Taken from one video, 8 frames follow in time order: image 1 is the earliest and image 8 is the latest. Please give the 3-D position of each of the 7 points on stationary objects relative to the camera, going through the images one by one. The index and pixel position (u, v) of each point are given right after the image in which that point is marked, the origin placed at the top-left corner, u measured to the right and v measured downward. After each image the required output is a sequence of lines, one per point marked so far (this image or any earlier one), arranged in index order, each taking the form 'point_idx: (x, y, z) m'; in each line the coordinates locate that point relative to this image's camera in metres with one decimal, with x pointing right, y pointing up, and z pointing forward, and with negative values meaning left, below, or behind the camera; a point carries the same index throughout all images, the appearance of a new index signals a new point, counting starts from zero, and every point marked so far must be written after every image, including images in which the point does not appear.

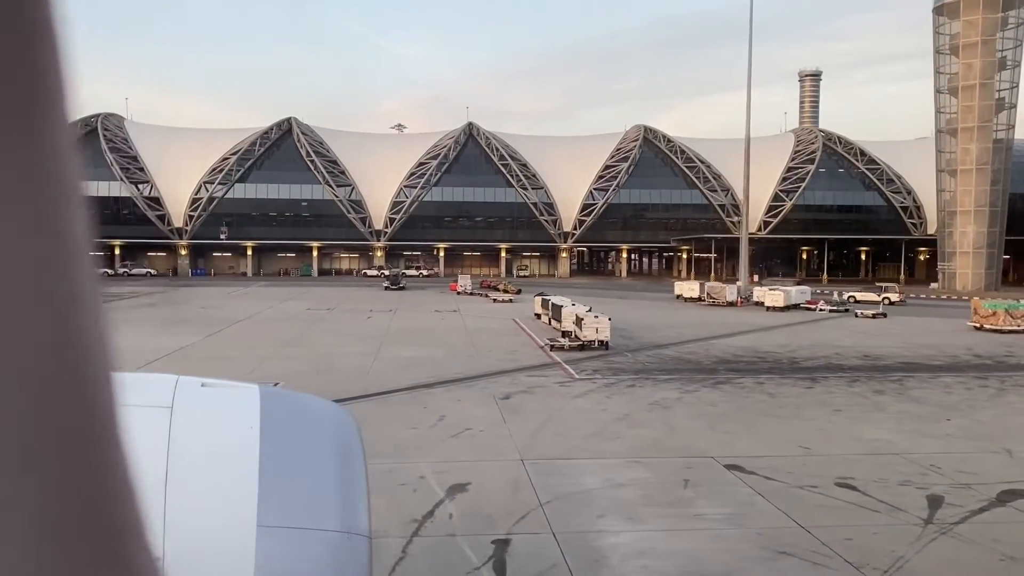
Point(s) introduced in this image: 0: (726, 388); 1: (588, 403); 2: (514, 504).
0: (+3.6, -1.7, +14.5) m
1: (+1.2, -1.7, +13.0) m
2: (0.0, -2.0, +8.0) m
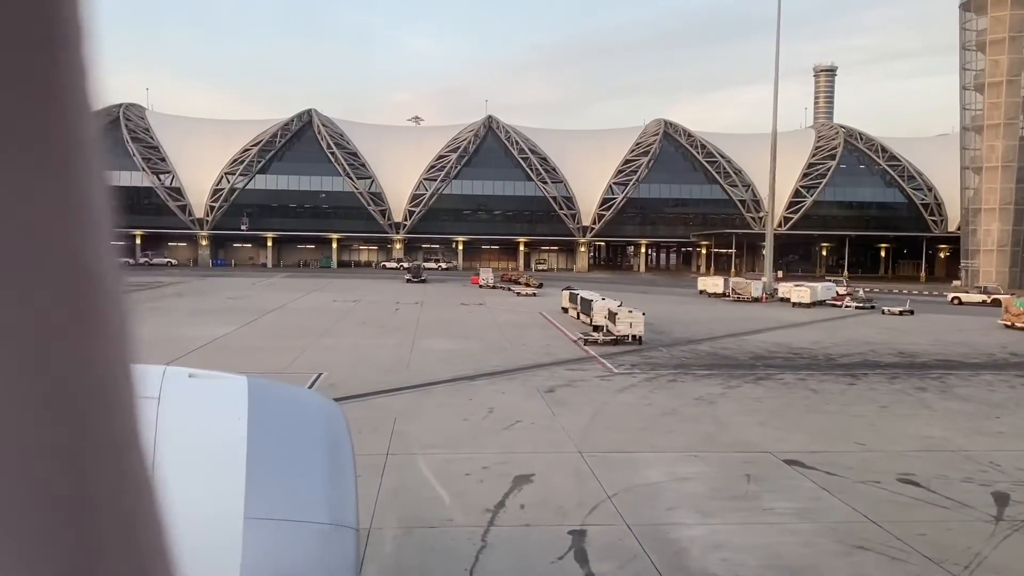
0: (+4.3, -1.6, +14.5) m
1: (+1.8, -1.6, +13.1) m
2: (+0.7, -1.9, +8.1) m
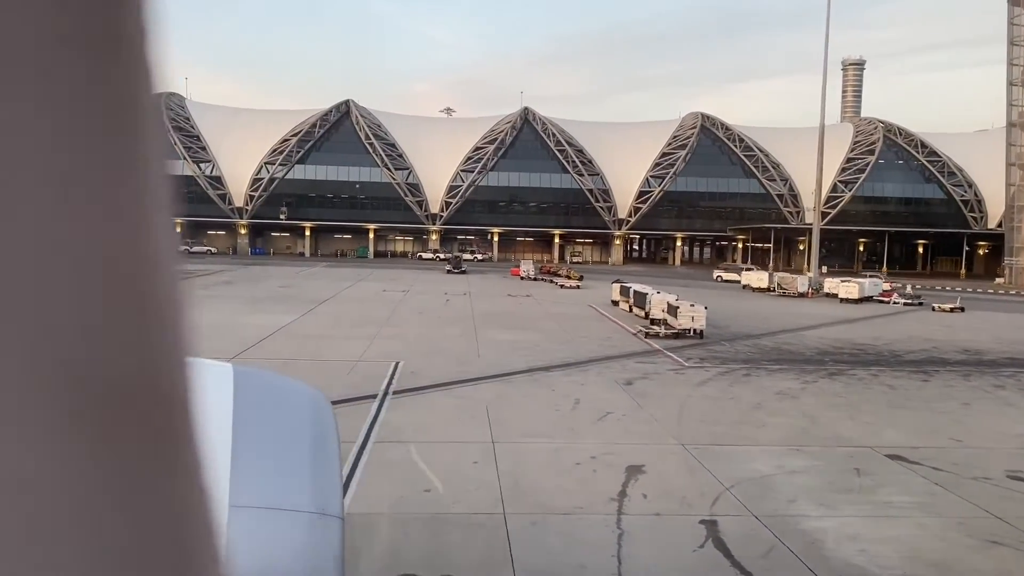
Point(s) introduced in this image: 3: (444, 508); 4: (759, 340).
0: (+5.5, -1.5, +14.5) m
1: (+3.1, -1.6, +13.2) m
2: (+1.8, -1.9, +8.2) m
3: (-0.6, -1.9, +7.4) m
4: (+5.5, -1.2, +19.5) m
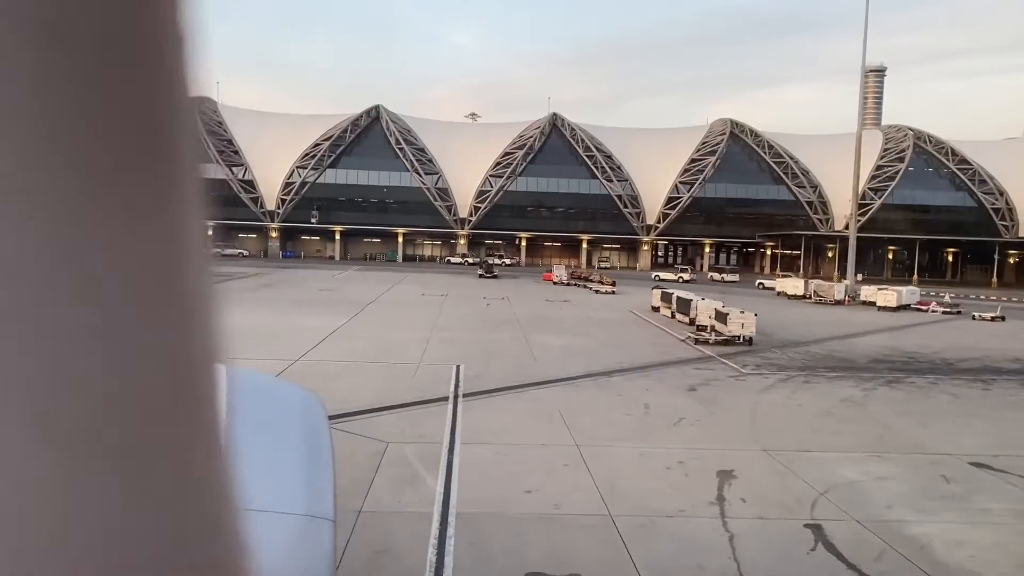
0: (+6.5, -1.7, +14.6) m
1: (+4.1, -1.7, +13.2) m
2: (+2.7, -1.9, +8.3) m
3: (+0.3, -1.9, +7.5) m
4: (+6.6, -1.3, +19.5) m
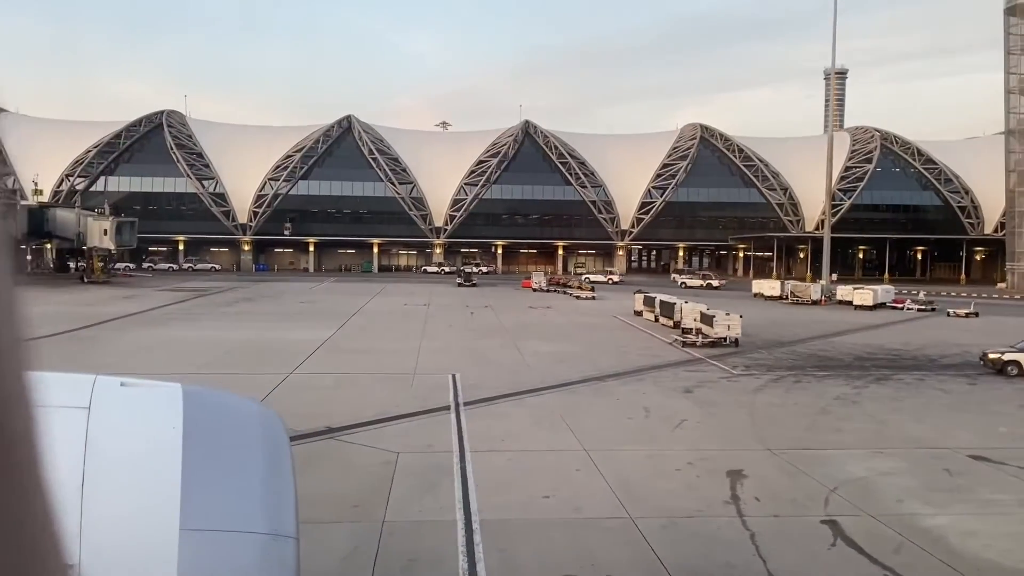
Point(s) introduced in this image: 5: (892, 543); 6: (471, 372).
0: (+6.5, -1.6, +14.8) m
1: (+4.0, -1.7, +13.4) m
2: (+2.8, -1.9, +8.4) m
3: (+0.5, -2.0, +7.6) m
4: (+6.4, -1.4, +19.8) m
5: (+3.0, -2.0, +6.9) m
6: (-0.7, -1.5, +15.7) m
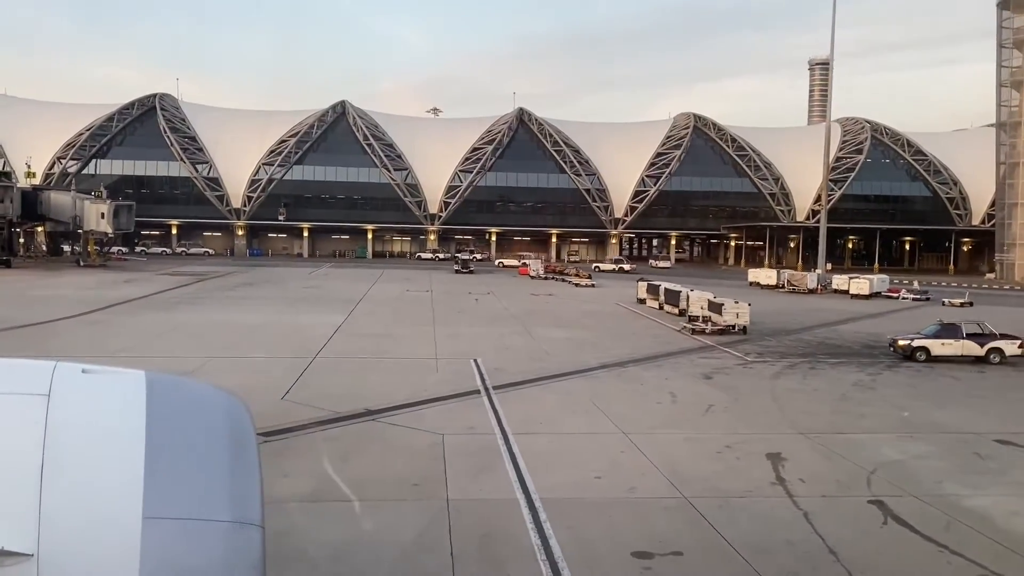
0: (+6.8, -1.4, +15.2) m
1: (+4.4, -1.5, +13.7) m
2: (+3.3, -1.8, +8.7) m
3: (+1.0, -1.8, +7.8) m
4: (+6.7, -1.1, +20.1) m
5: (+3.5, -1.9, +7.2) m
6: (-0.4, -1.3, +15.9) m
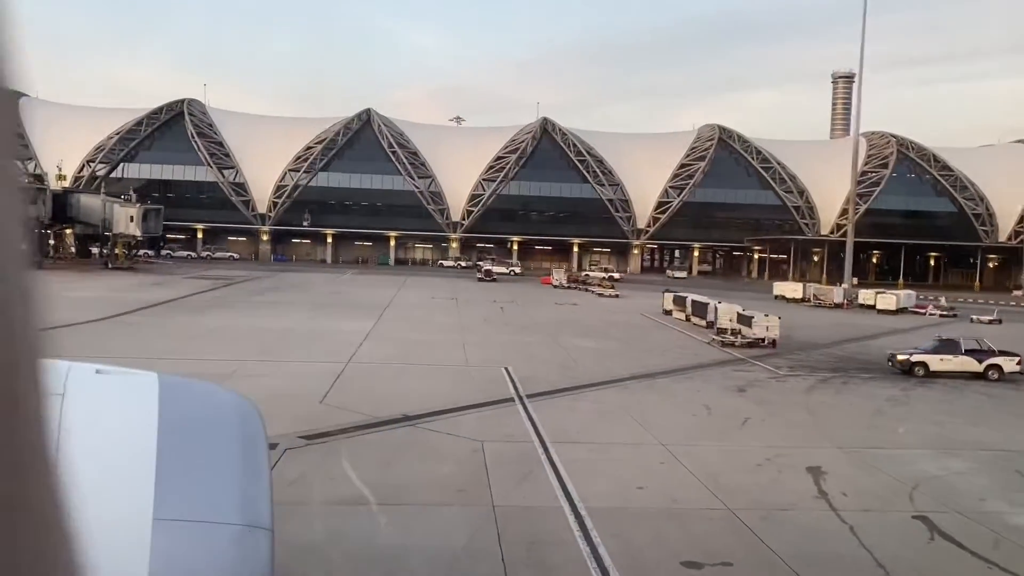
0: (+7.4, -1.7, +15.1) m
1: (+4.9, -1.7, +13.7) m
2: (+3.7, -2.0, +8.7) m
3: (+1.4, -1.9, +7.9) m
4: (+7.3, -1.4, +20.1) m
5: (+3.9, -2.1, +7.2) m
6: (+0.2, -1.4, +16.0) m
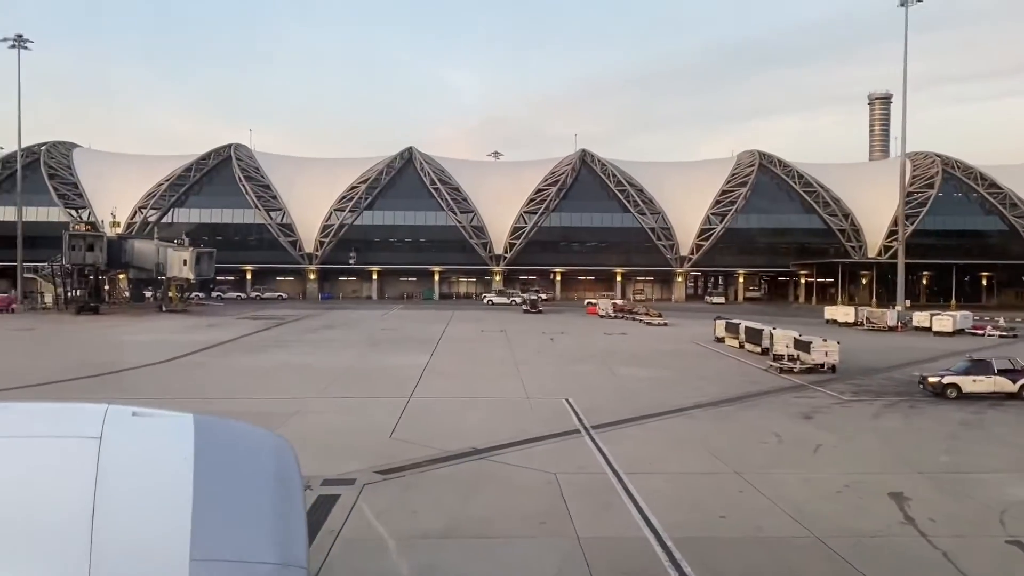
0: (+8.4, -2.1, +14.8) m
1: (+5.9, -2.1, +13.5) m
2: (+4.5, -2.2, +8.5) m
3: (+2.2, -2.2, +7.8) m
4: (+8.6, -1.9, +19.7) m
5: (+4.6, -2.2, +7.0) m
6: (+1.3, -2.0, +16.0) m
